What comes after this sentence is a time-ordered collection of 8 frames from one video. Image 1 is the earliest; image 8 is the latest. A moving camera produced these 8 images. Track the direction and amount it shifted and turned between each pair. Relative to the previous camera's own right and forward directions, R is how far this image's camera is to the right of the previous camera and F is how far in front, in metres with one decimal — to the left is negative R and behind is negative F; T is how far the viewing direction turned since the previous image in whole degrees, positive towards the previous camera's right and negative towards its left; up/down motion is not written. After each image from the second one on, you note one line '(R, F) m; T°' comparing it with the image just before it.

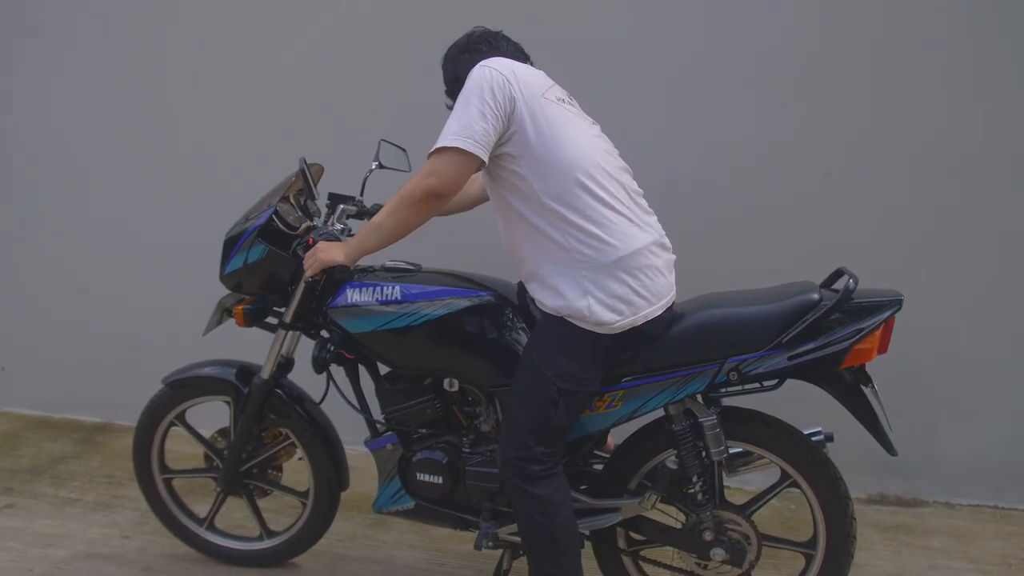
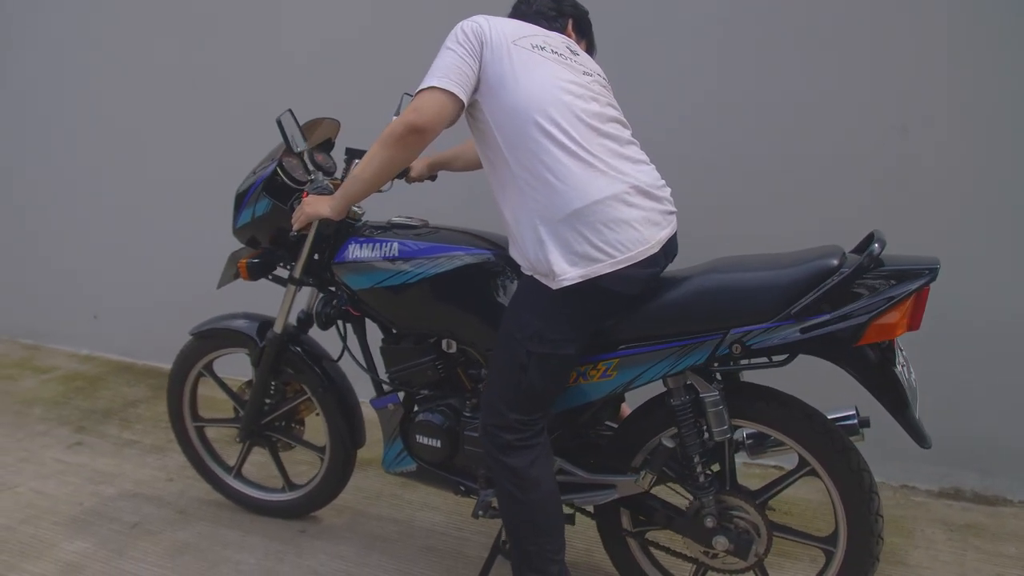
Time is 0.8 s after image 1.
(+0.3, +0.2) m; -9°
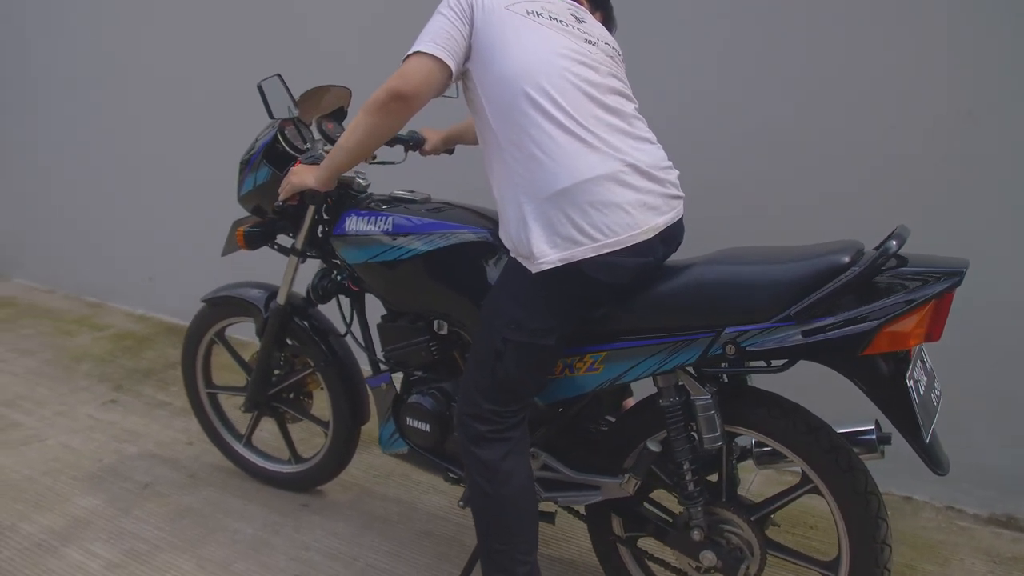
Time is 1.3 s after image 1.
(+0.2, +0.1) m; -6°
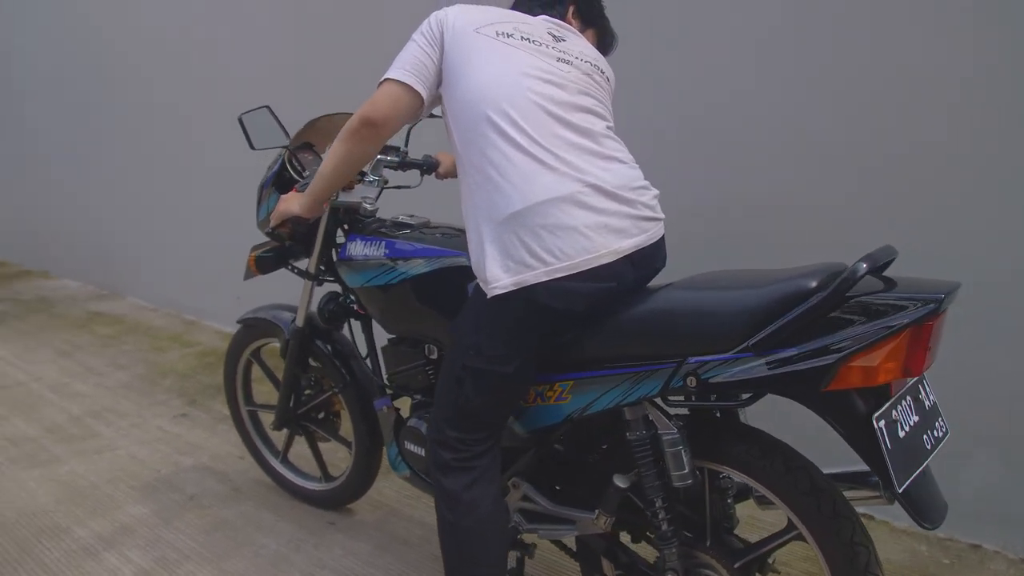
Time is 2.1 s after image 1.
(+0.4, +0.1) m; -9°
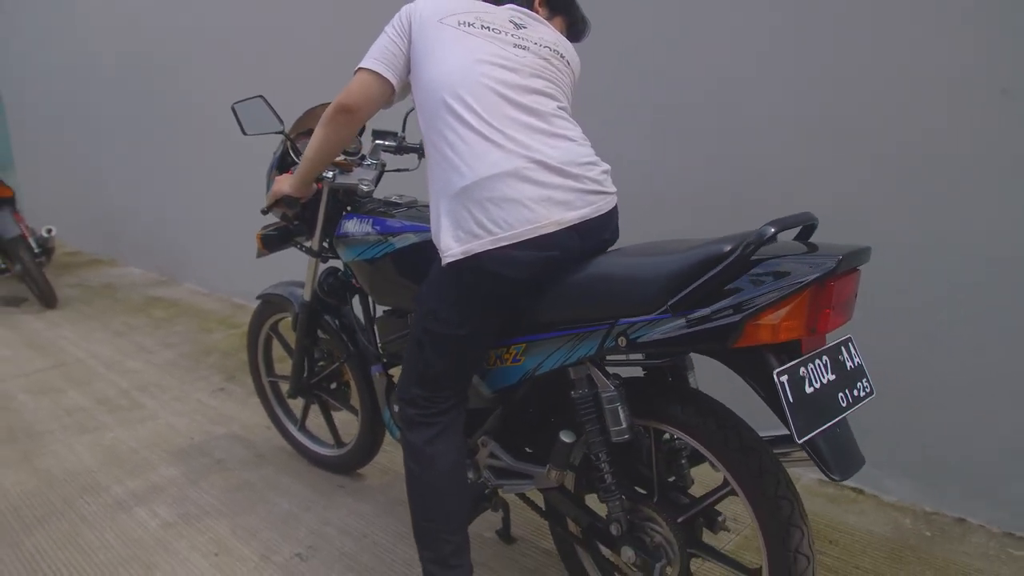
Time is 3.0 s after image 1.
(+0.3, -0.1) m; -5°
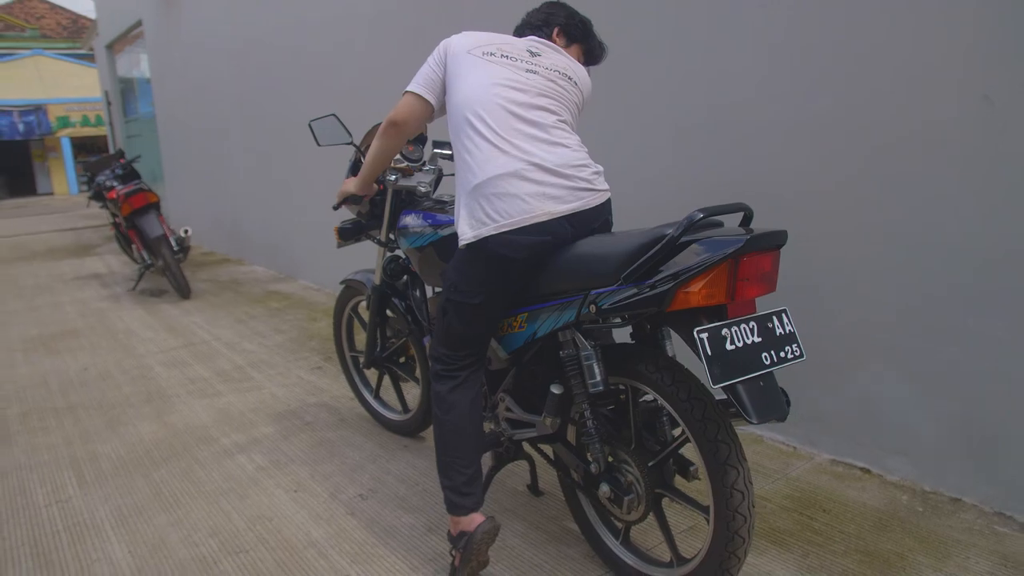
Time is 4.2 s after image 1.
(+0.3, -0.4) m; -8°
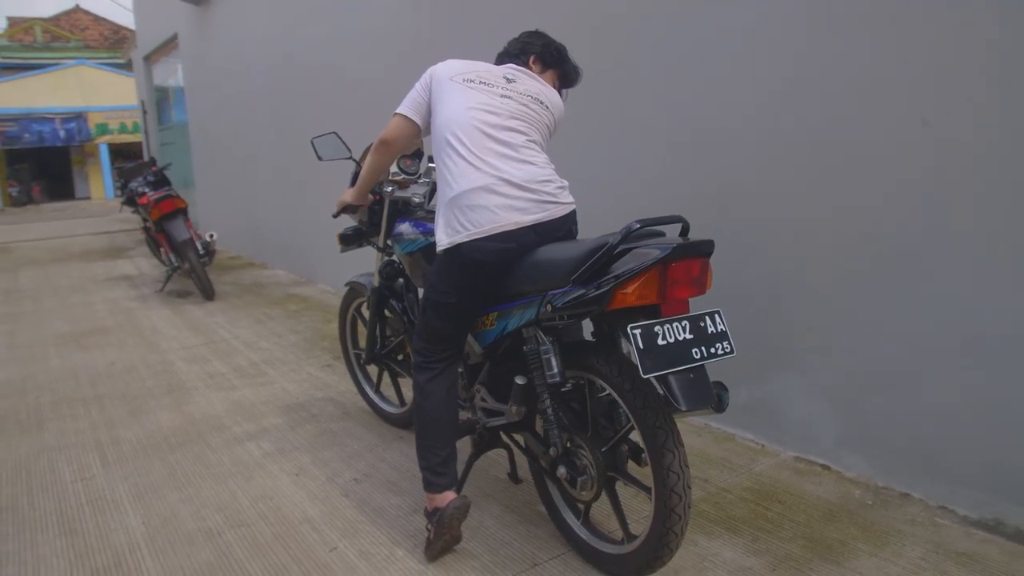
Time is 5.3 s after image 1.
(+0.2, -0.3) m; -2°
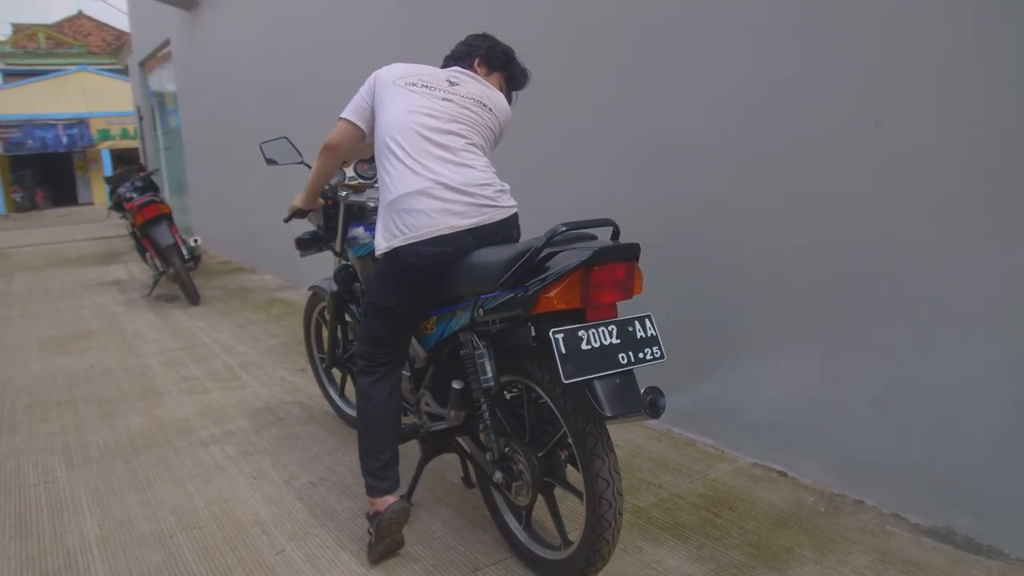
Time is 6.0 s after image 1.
(+0.2, 0.0) m; -1°
